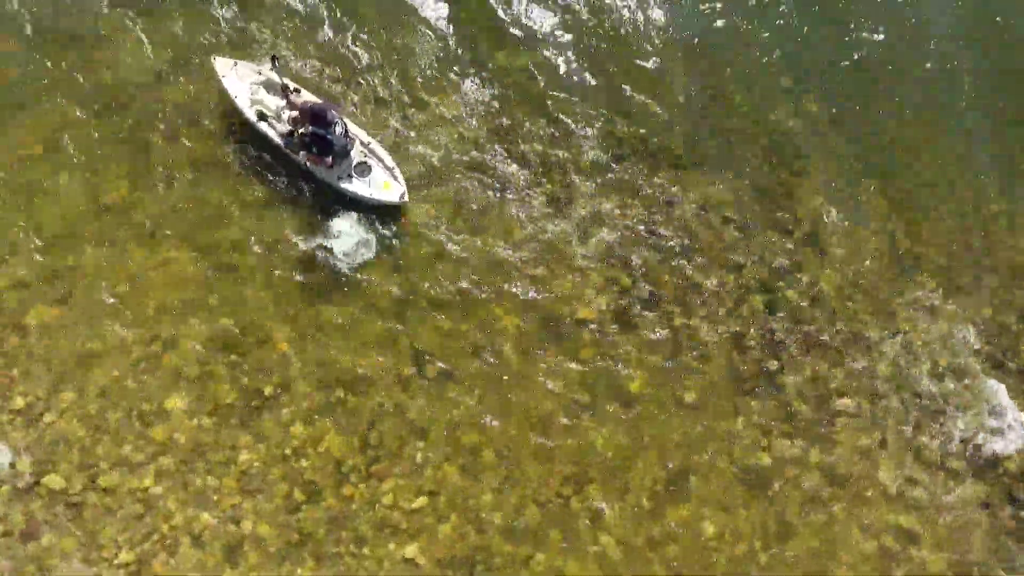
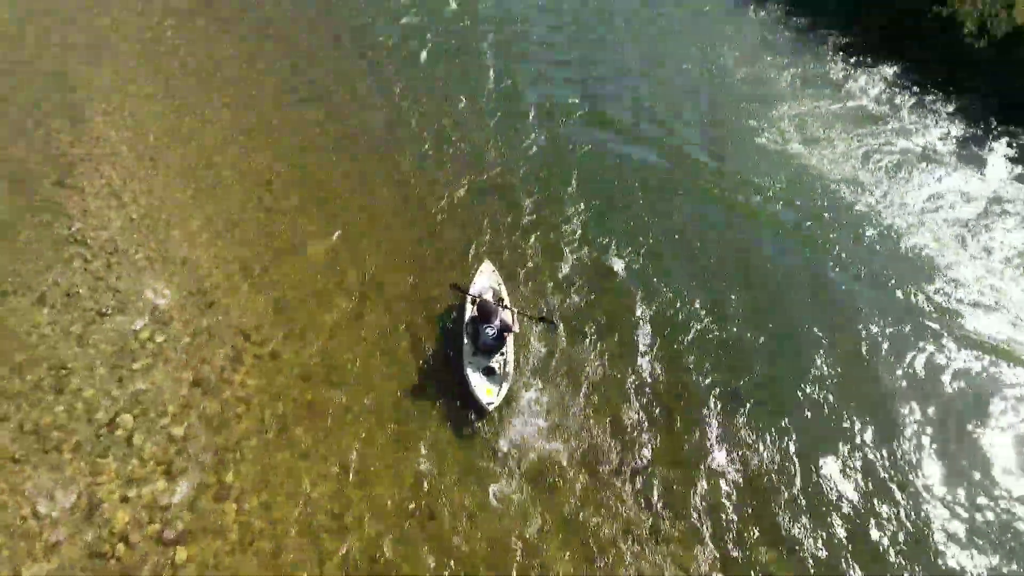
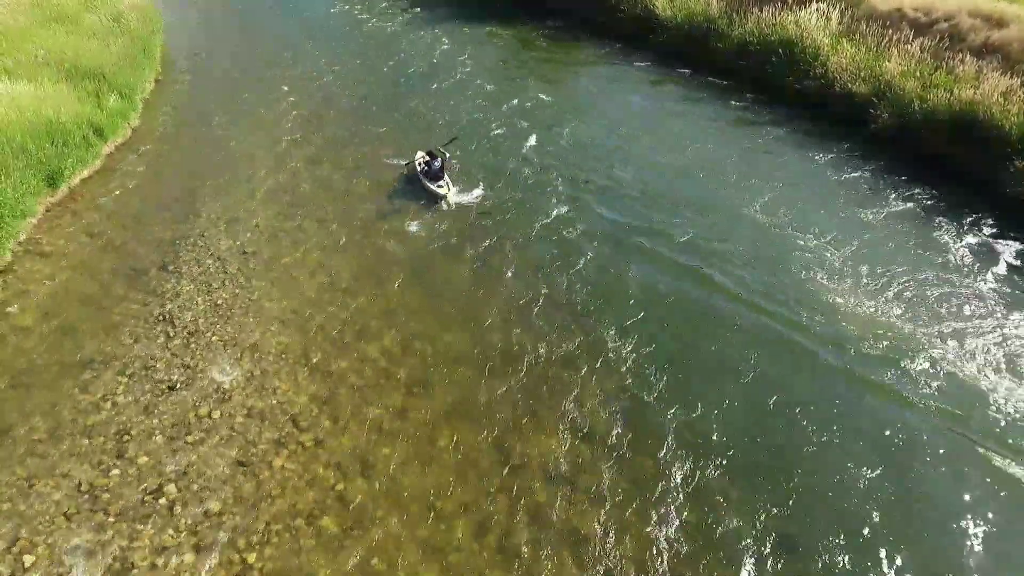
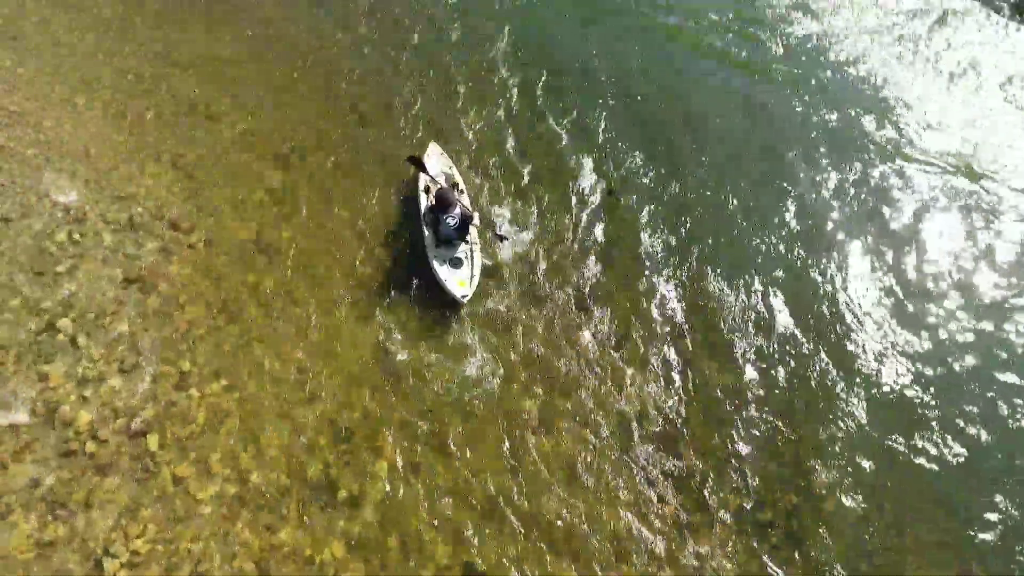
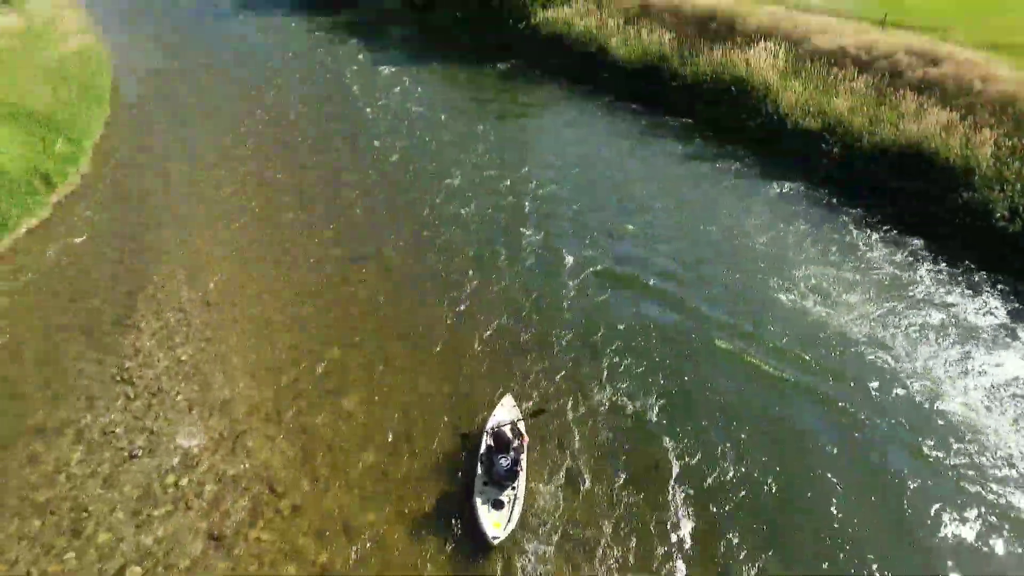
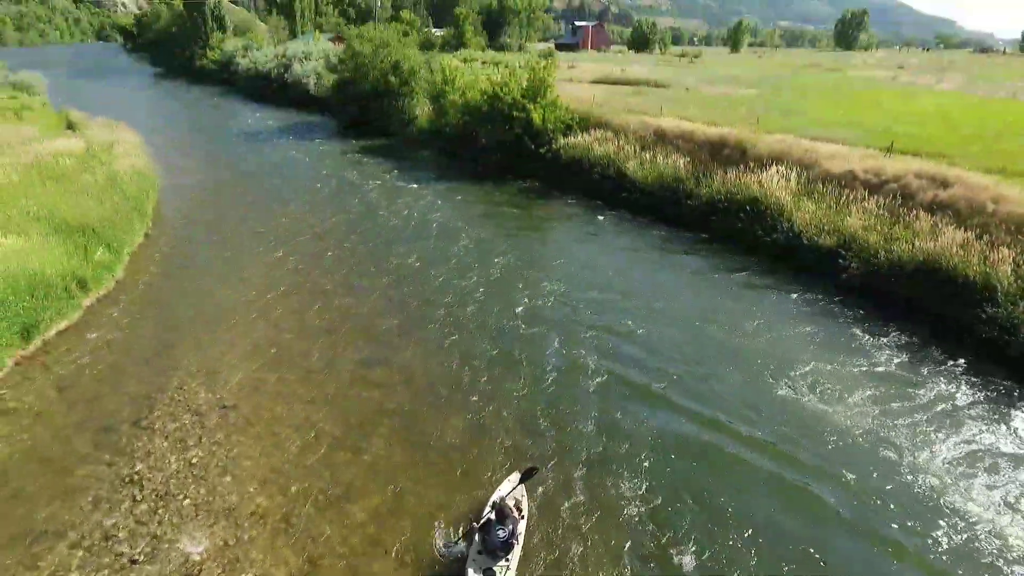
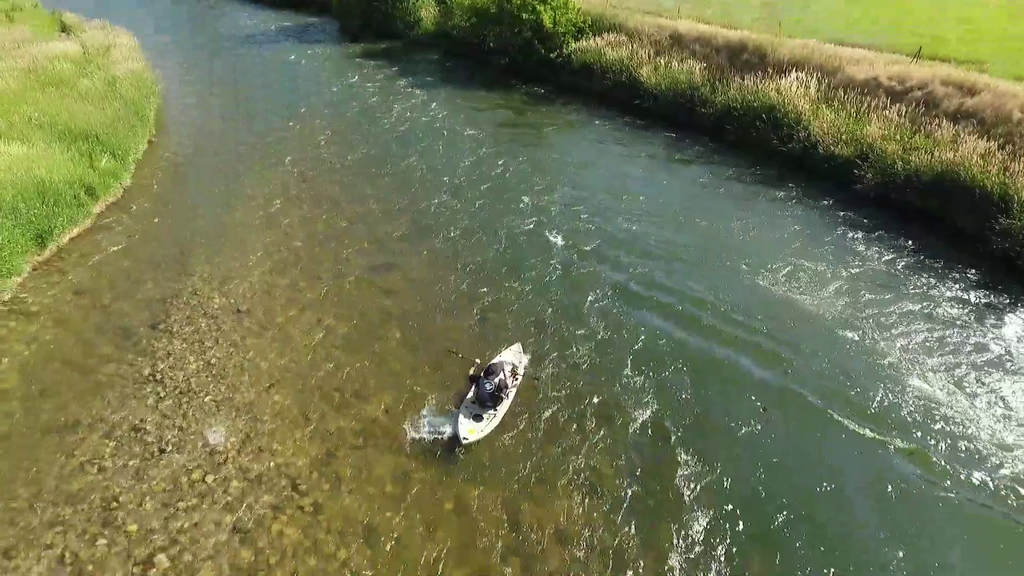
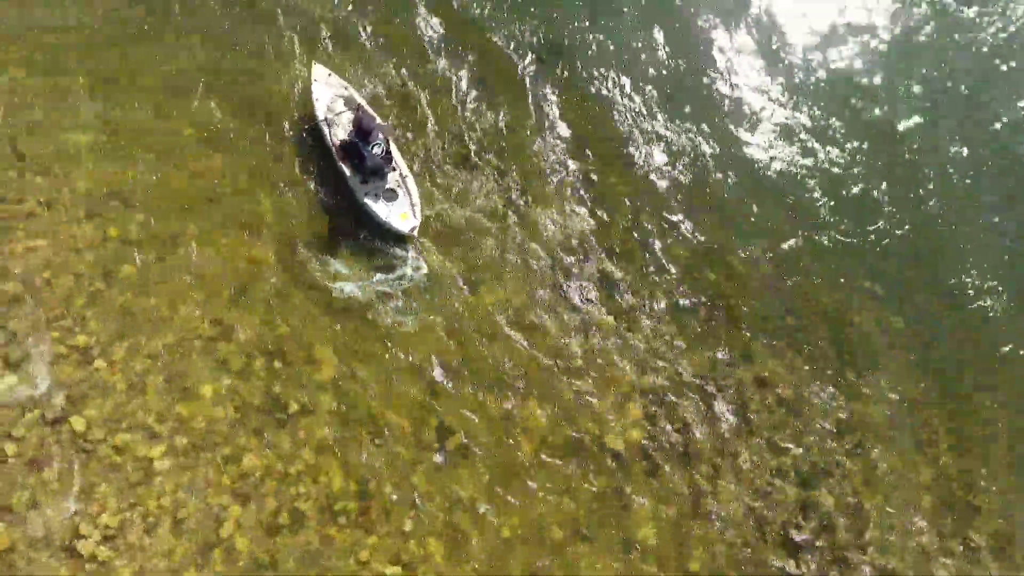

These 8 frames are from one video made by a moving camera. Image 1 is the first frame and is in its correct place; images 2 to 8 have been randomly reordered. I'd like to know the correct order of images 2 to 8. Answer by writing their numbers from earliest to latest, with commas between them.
8, 4, 2, 5, 6, 7, 3
